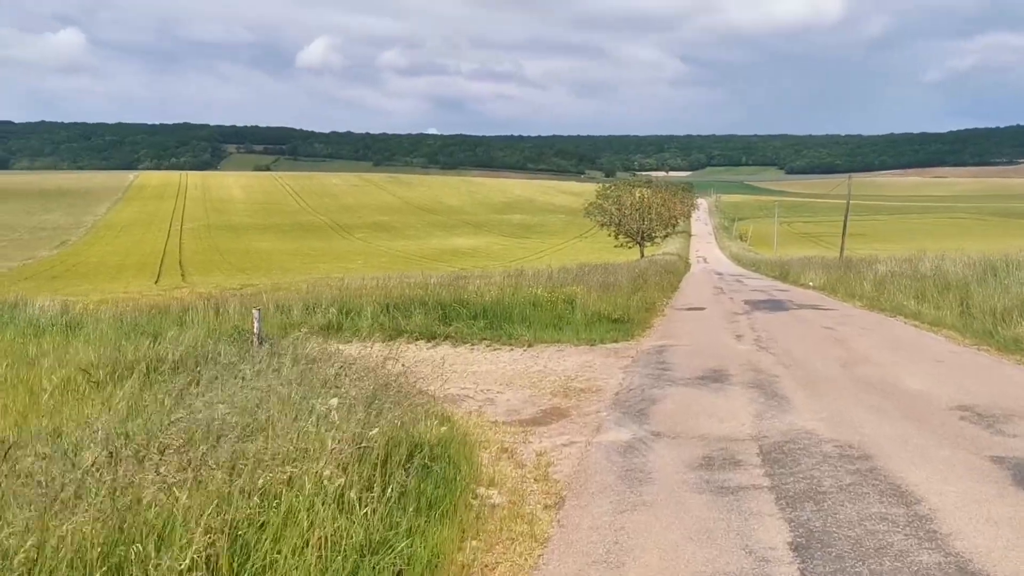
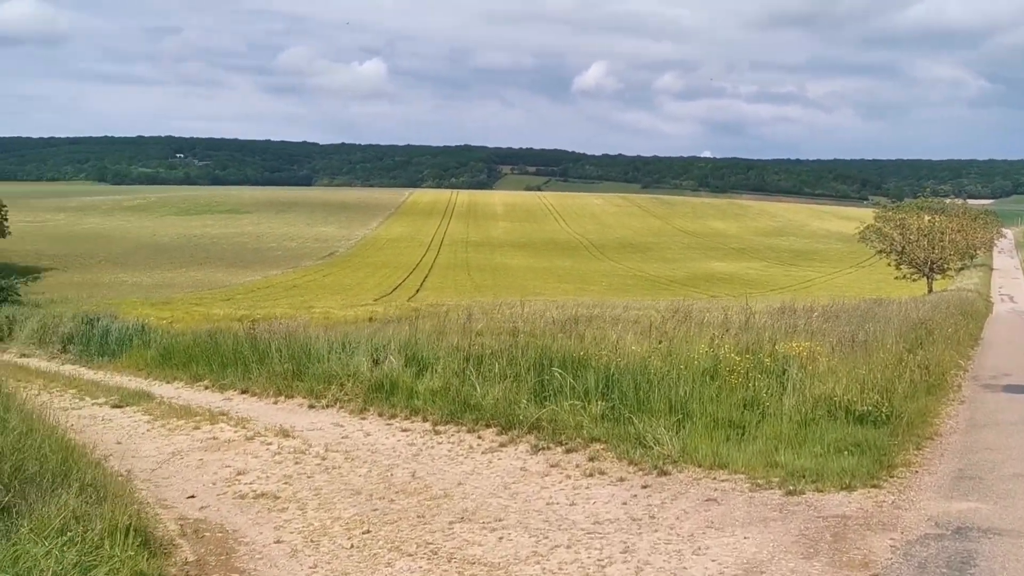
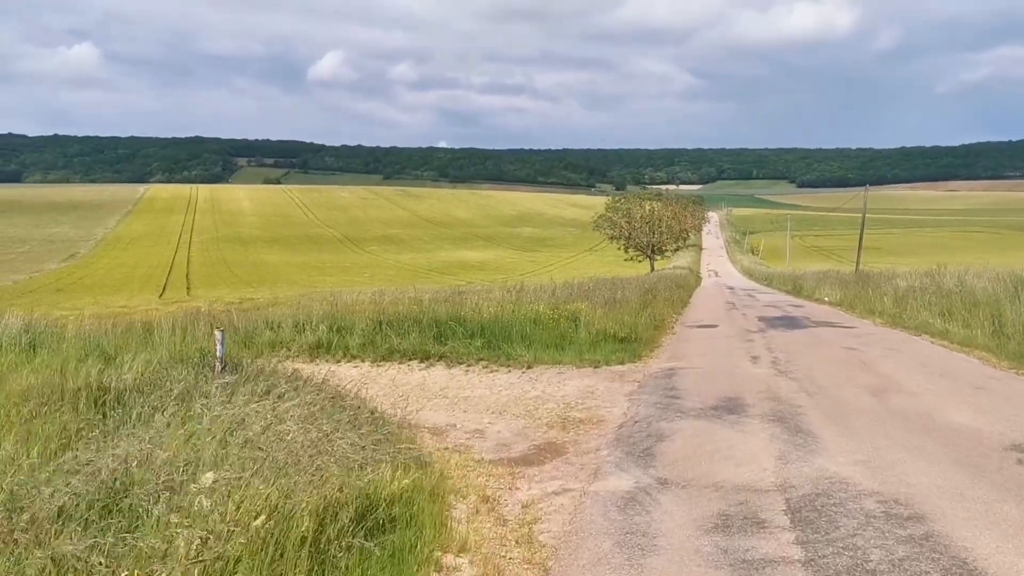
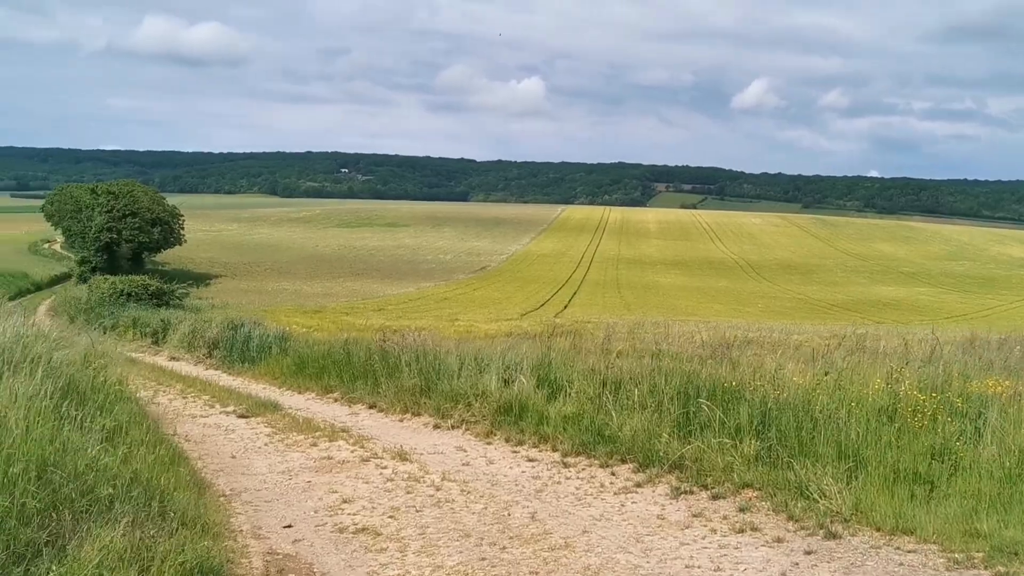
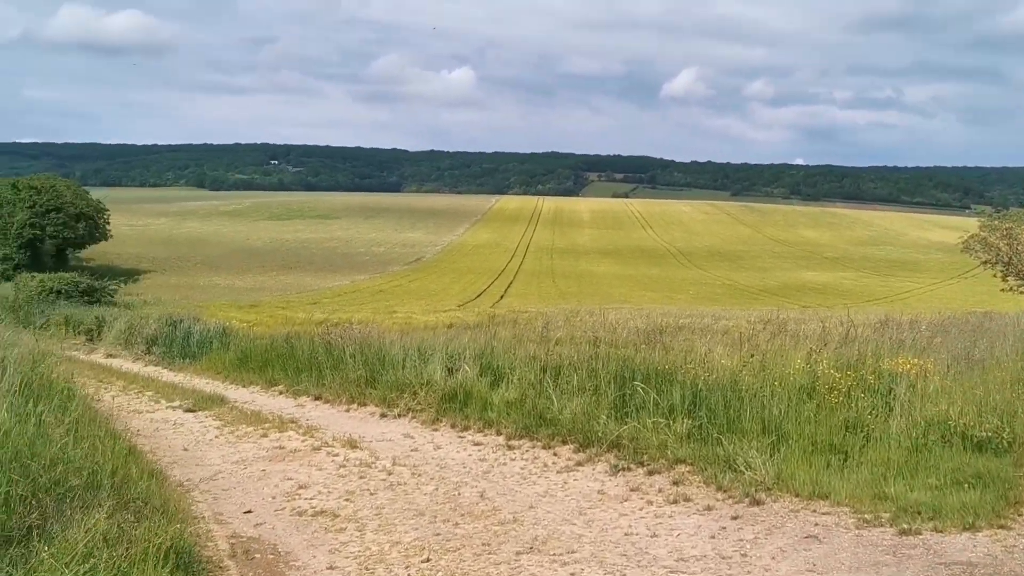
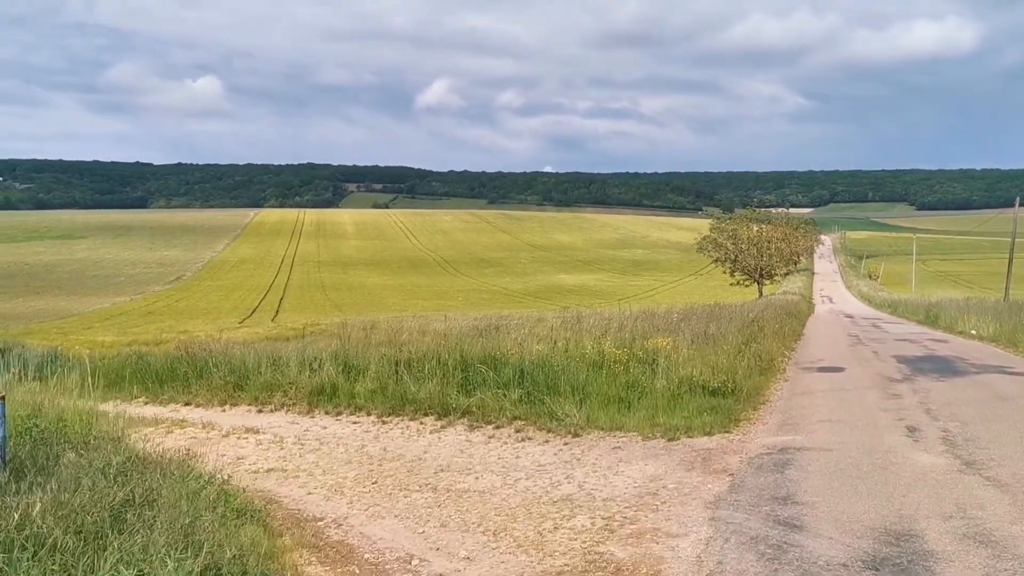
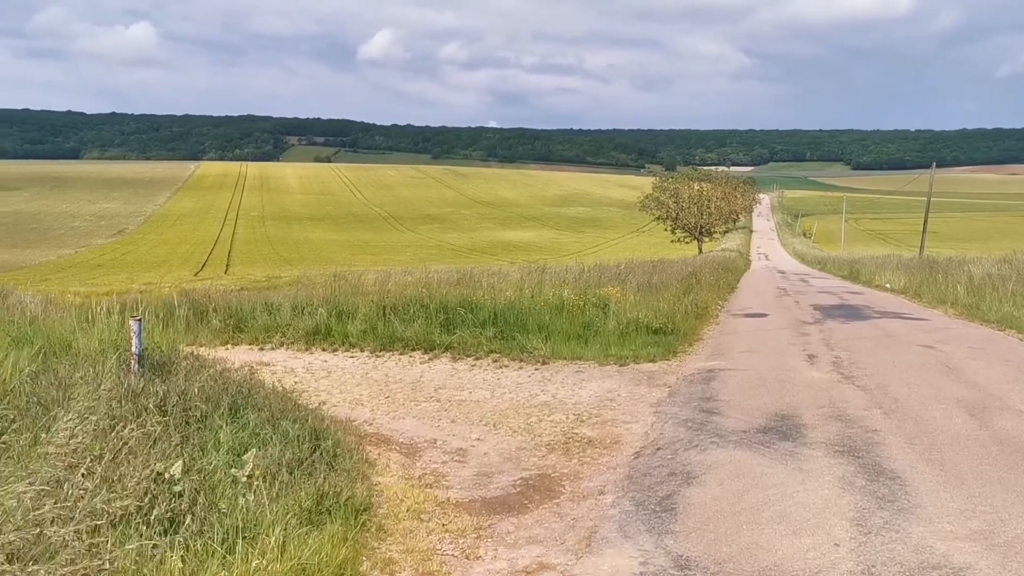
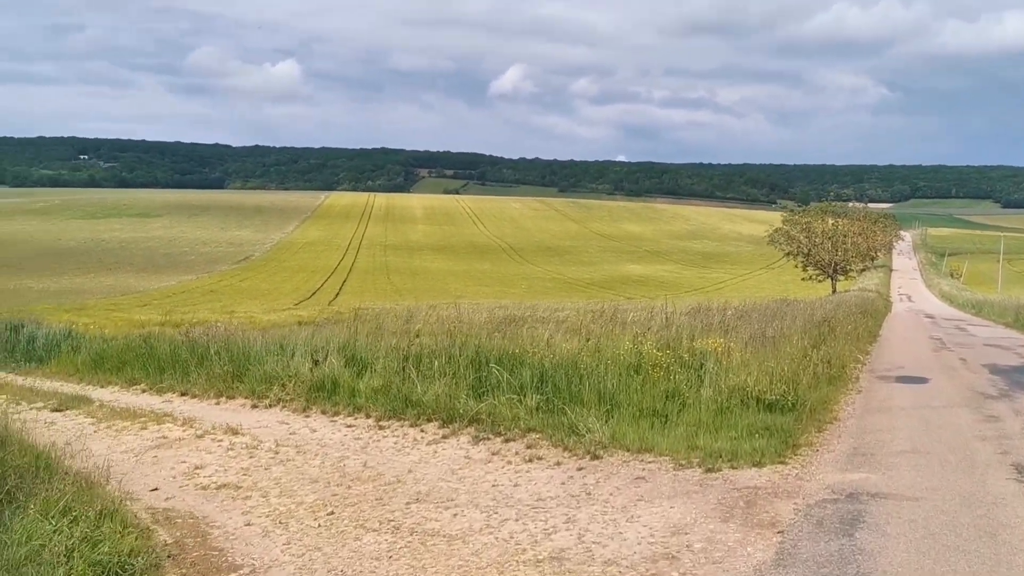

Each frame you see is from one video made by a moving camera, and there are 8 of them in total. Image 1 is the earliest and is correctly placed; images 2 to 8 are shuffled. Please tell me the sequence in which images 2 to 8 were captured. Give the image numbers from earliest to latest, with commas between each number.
3, 7, 6, 8, 2, 5, 4
